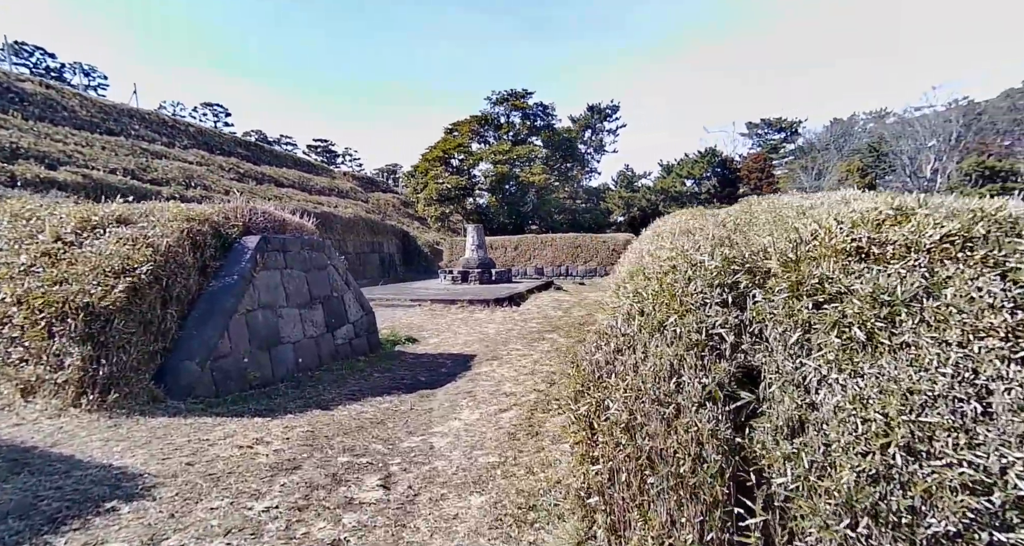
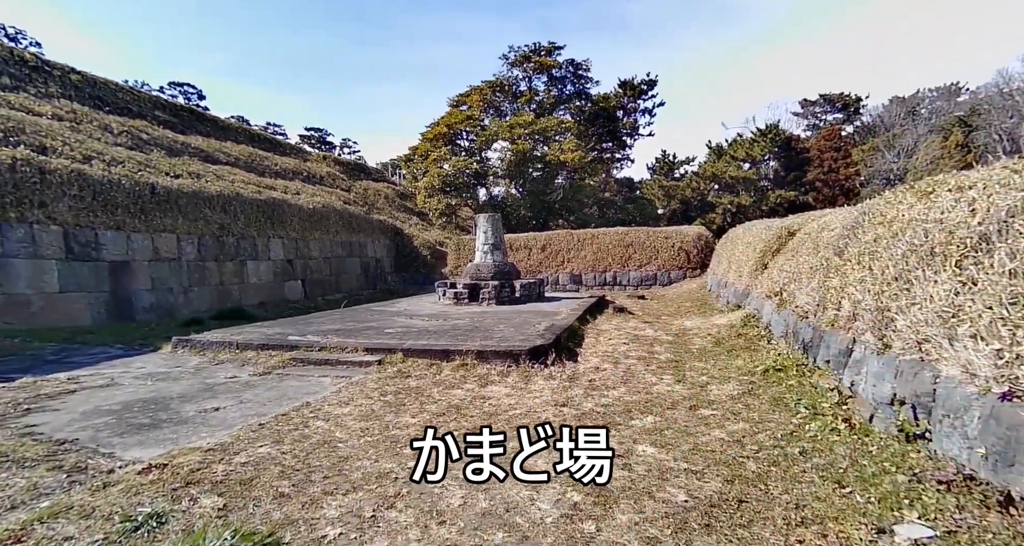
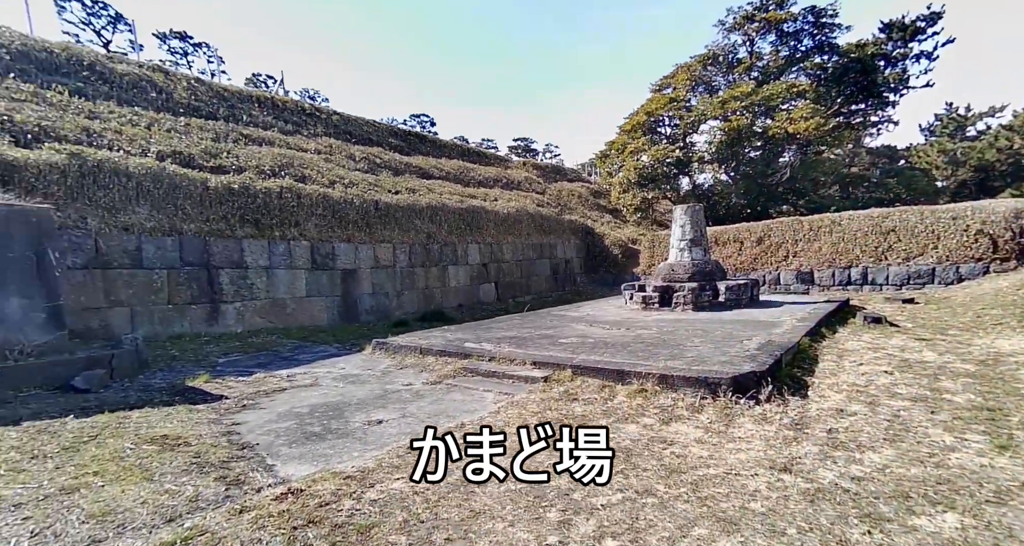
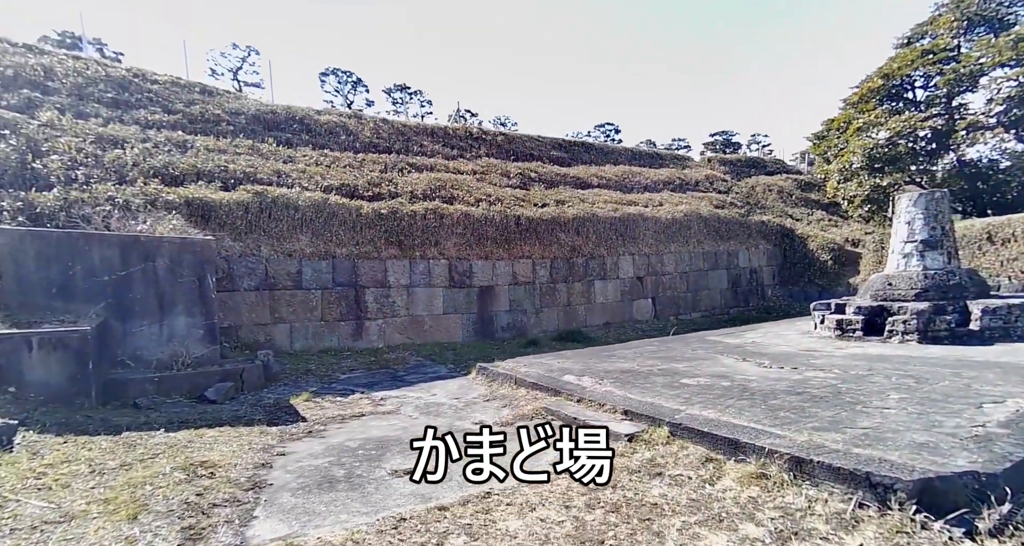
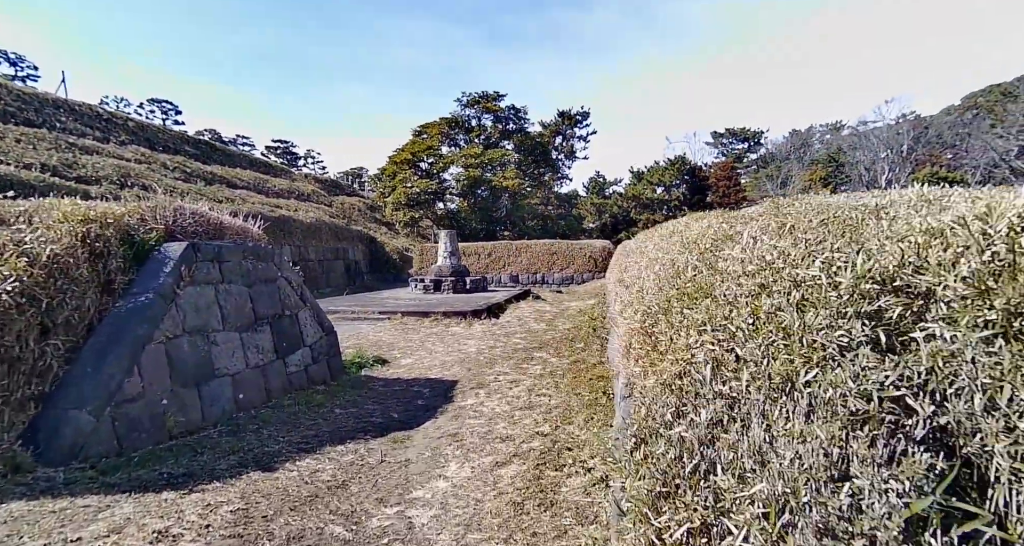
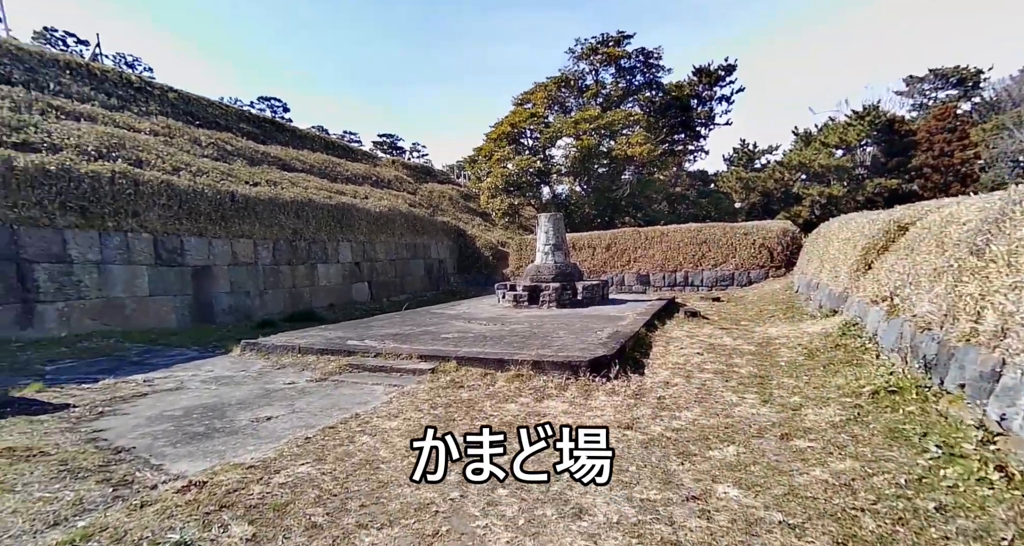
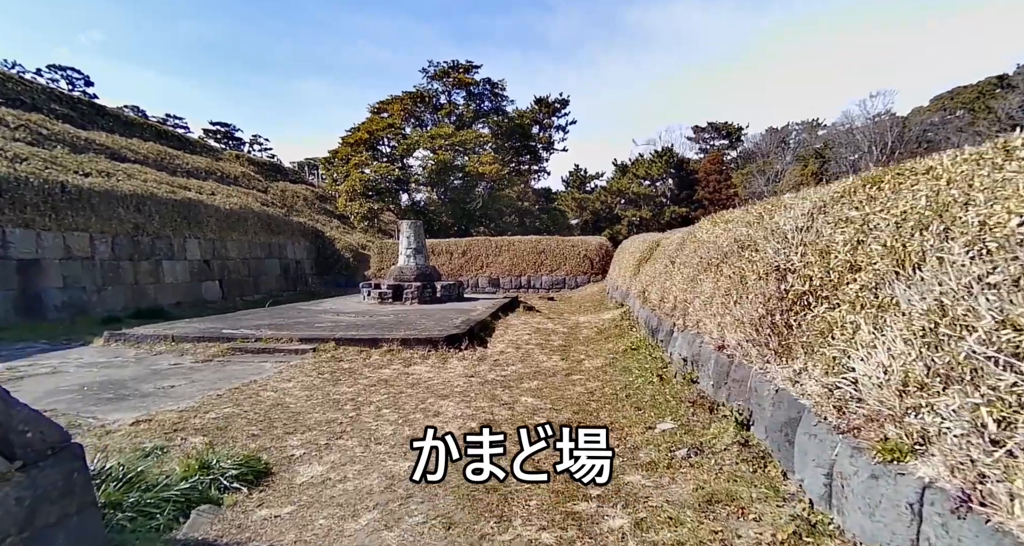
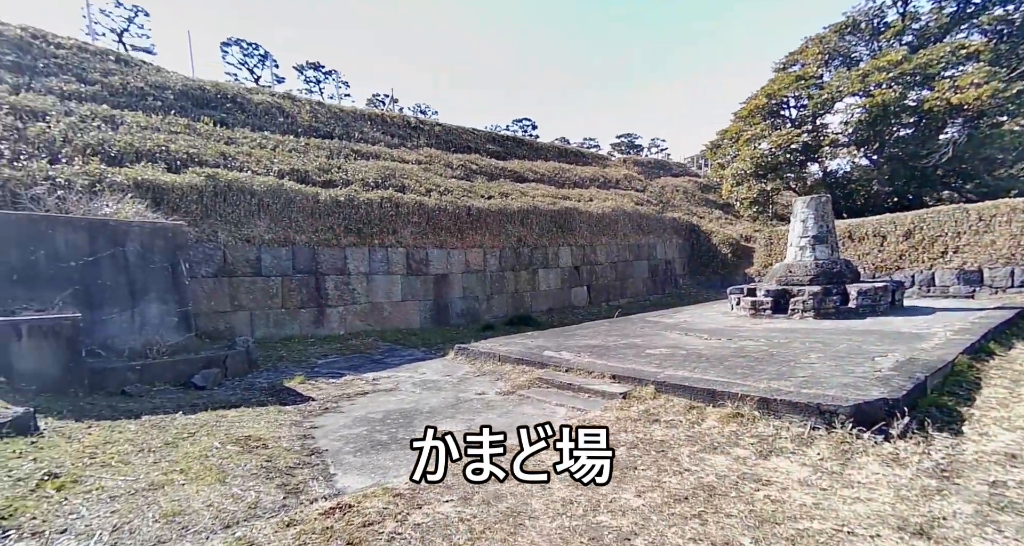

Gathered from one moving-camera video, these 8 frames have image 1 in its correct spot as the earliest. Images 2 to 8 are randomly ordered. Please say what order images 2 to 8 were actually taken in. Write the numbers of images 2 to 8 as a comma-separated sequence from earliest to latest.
5, 7, 2, 6, 3, 8, 4
